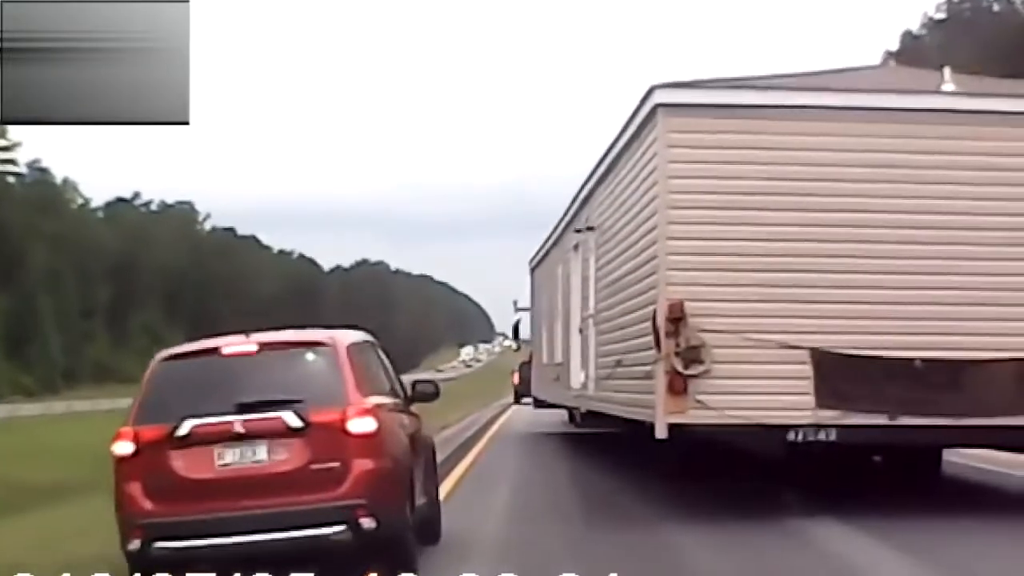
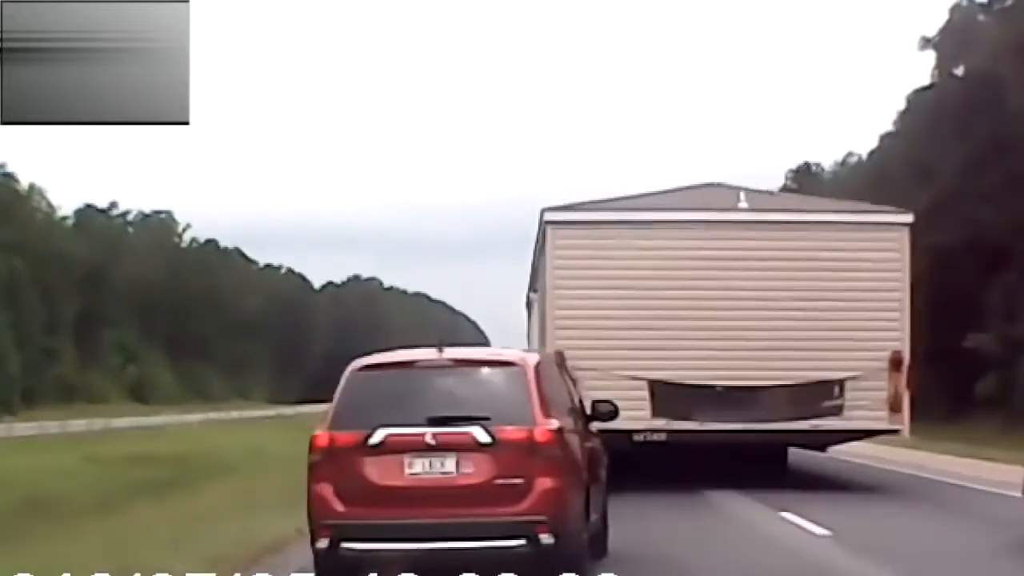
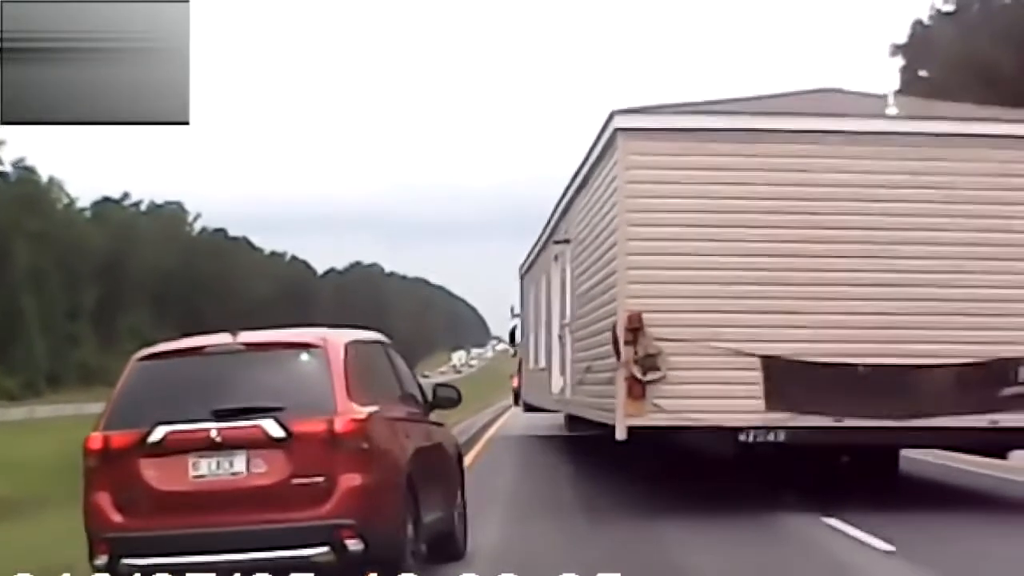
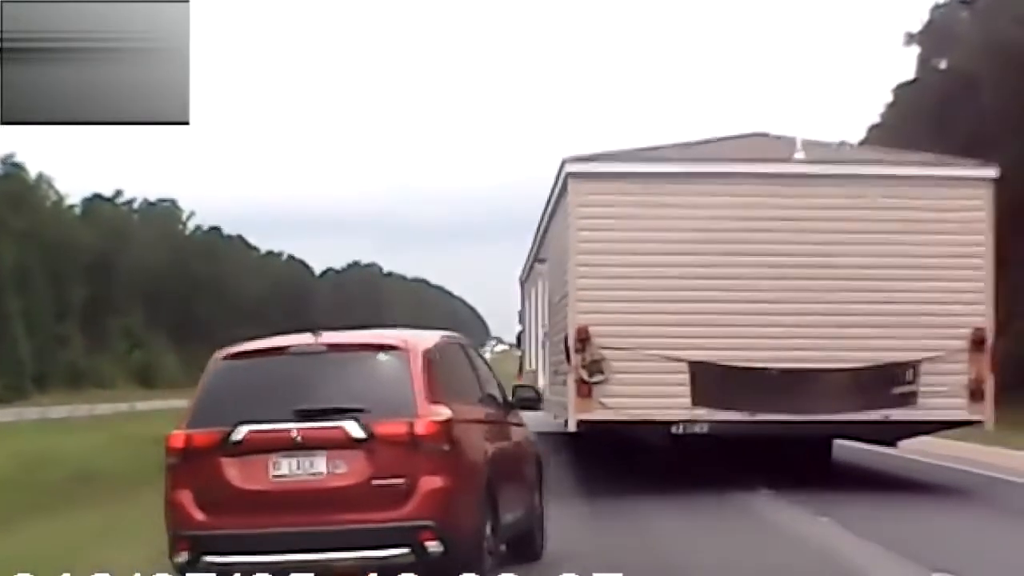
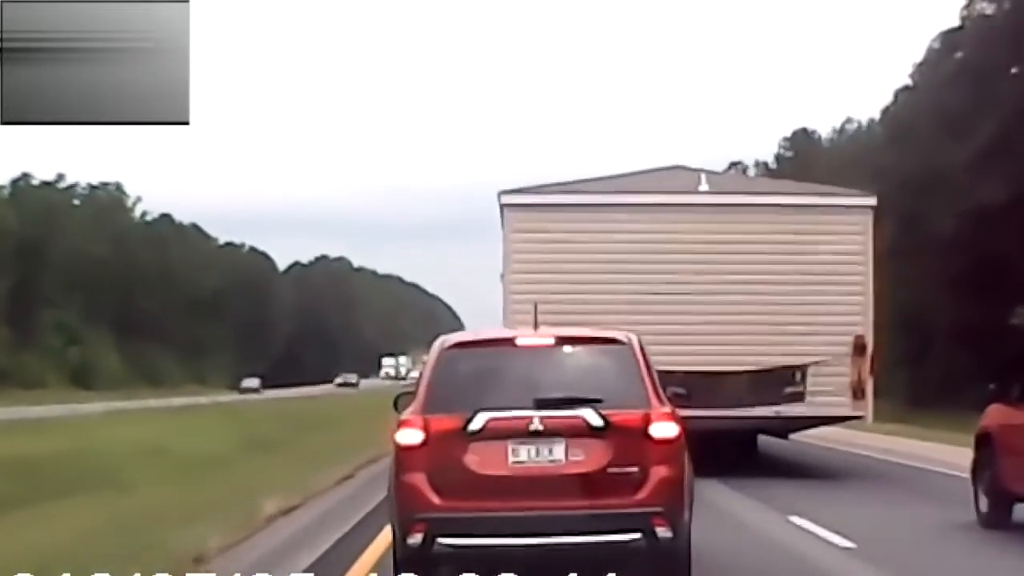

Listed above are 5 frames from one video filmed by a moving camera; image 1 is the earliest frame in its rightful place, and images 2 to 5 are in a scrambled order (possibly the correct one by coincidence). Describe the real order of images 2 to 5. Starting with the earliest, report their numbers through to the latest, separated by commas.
3, 4, 2, 5
